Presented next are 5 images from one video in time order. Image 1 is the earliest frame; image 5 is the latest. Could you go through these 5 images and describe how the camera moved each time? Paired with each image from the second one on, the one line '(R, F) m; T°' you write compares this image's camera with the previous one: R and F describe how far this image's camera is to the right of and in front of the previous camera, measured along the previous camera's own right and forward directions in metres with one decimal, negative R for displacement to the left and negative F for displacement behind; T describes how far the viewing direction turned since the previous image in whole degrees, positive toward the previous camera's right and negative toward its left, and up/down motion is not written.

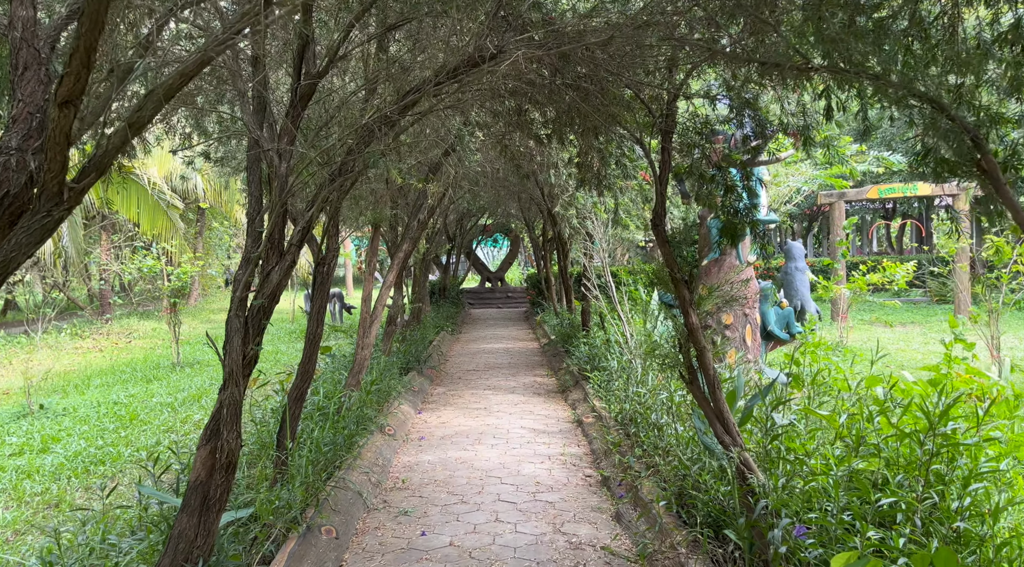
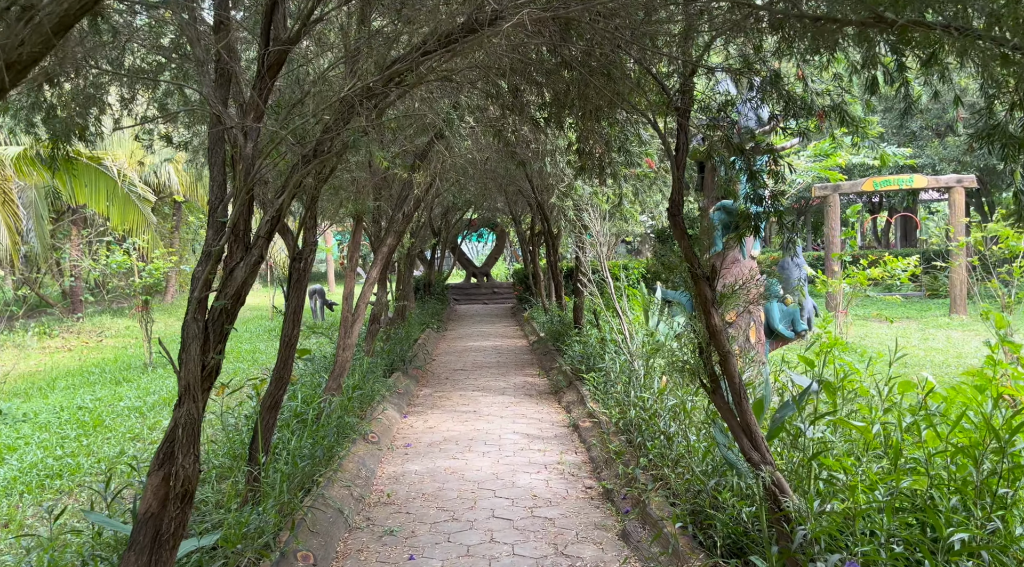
(-0.1, +0.4) m; +1°
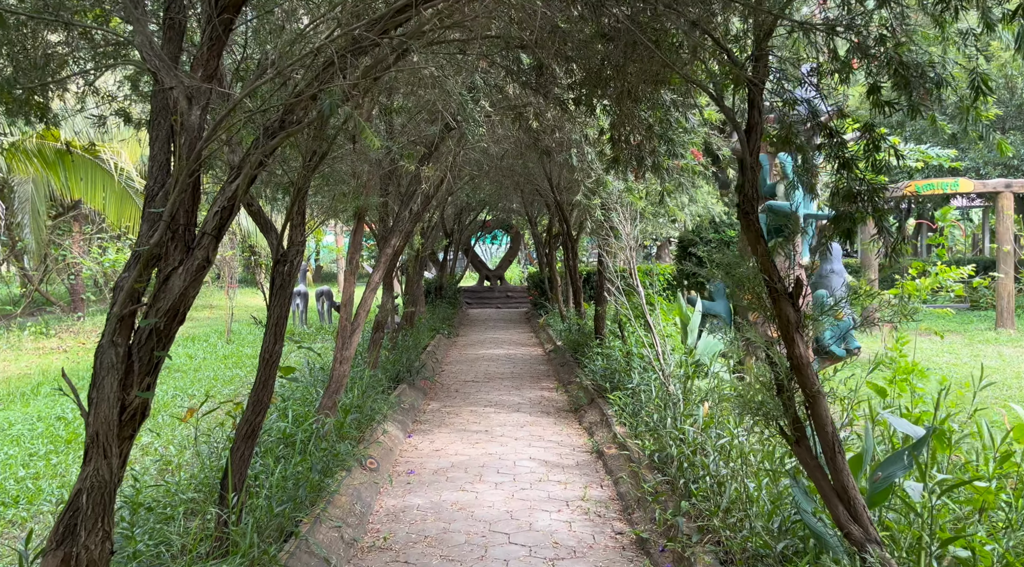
(0.0, +0.7) m; -1°
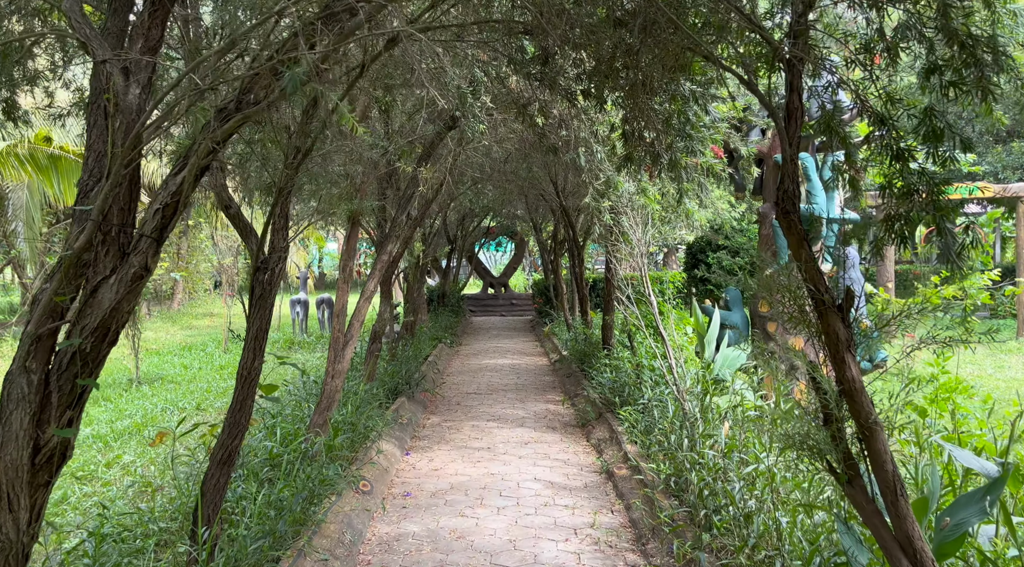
(0.0, +0.4) m; 0°
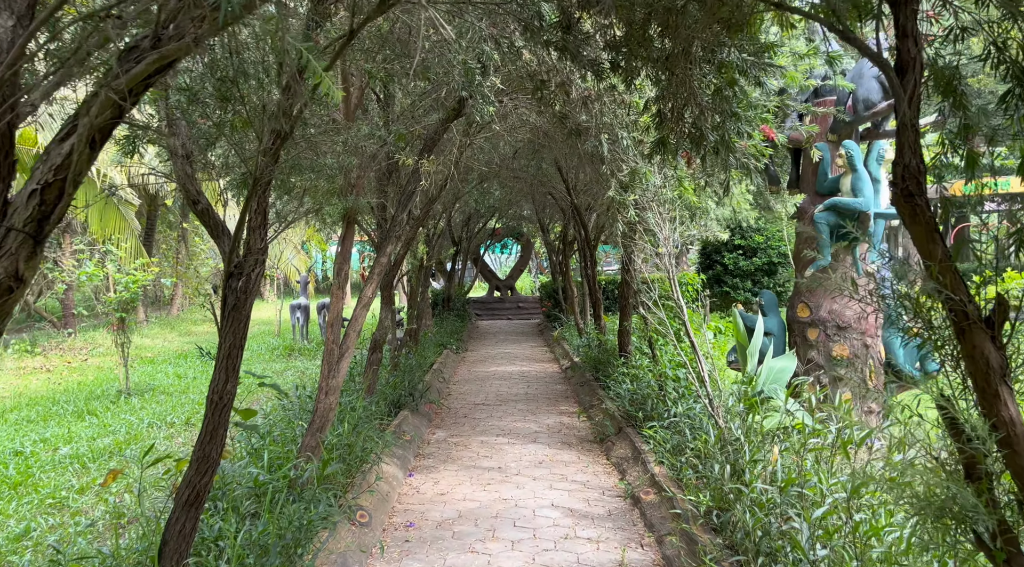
(-0.1, +0.5) m; 0°
